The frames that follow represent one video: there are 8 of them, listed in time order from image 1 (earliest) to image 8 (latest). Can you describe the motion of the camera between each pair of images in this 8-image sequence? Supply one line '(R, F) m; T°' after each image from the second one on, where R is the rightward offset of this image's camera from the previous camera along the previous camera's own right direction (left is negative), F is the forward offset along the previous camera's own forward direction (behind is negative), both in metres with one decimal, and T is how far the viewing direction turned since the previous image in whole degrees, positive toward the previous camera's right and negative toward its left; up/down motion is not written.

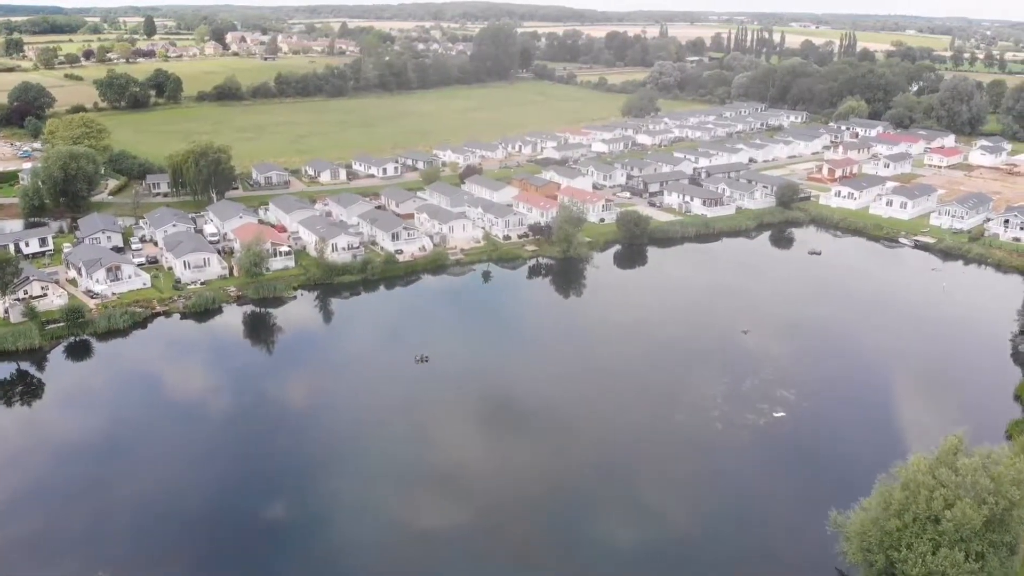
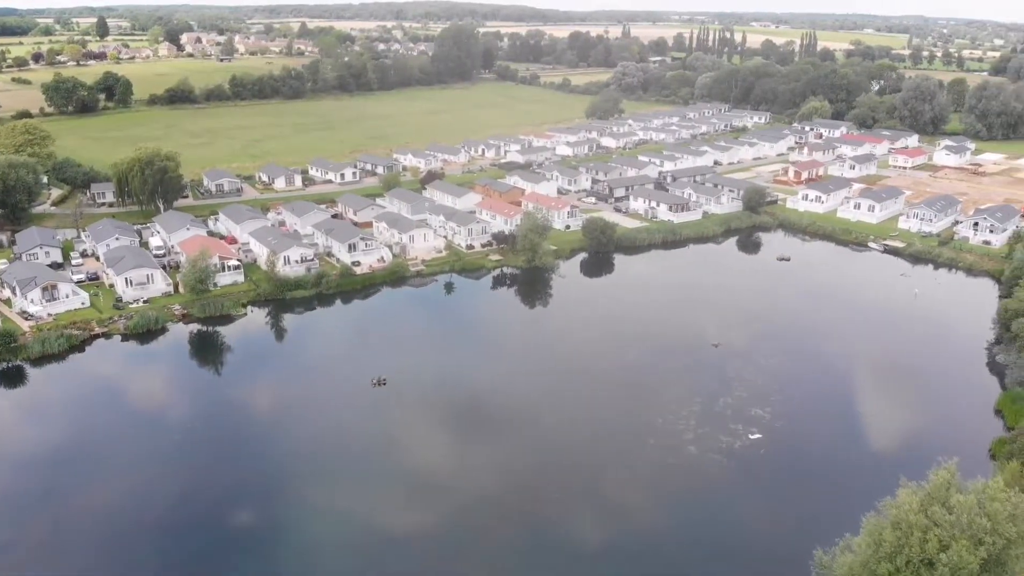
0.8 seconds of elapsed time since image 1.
(+0.3, +1.5) m; +3°
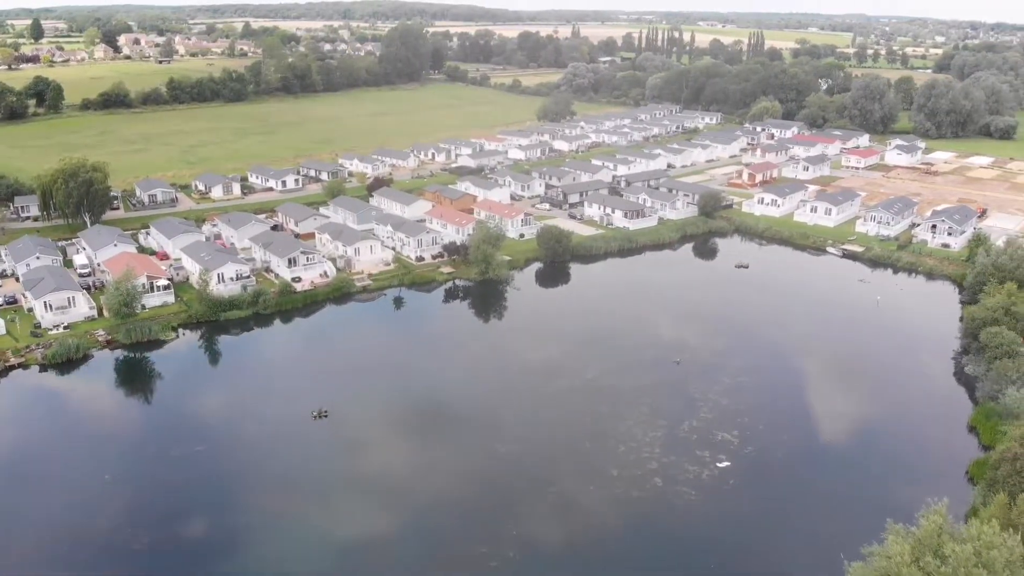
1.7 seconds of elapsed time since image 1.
(+0.2, +1.7) m; +3°
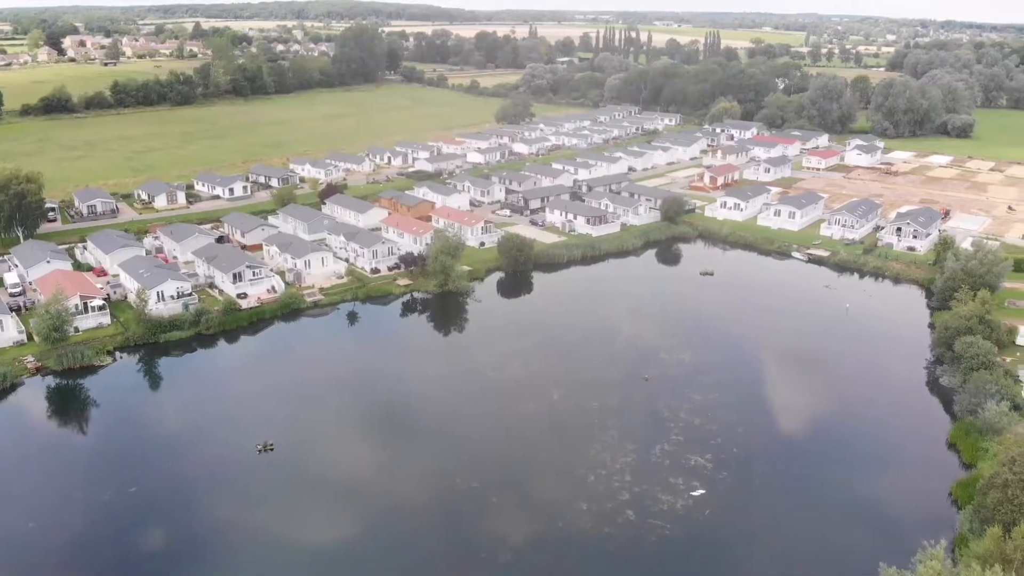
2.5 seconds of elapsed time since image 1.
(+0.2, +1.4) m; +3°
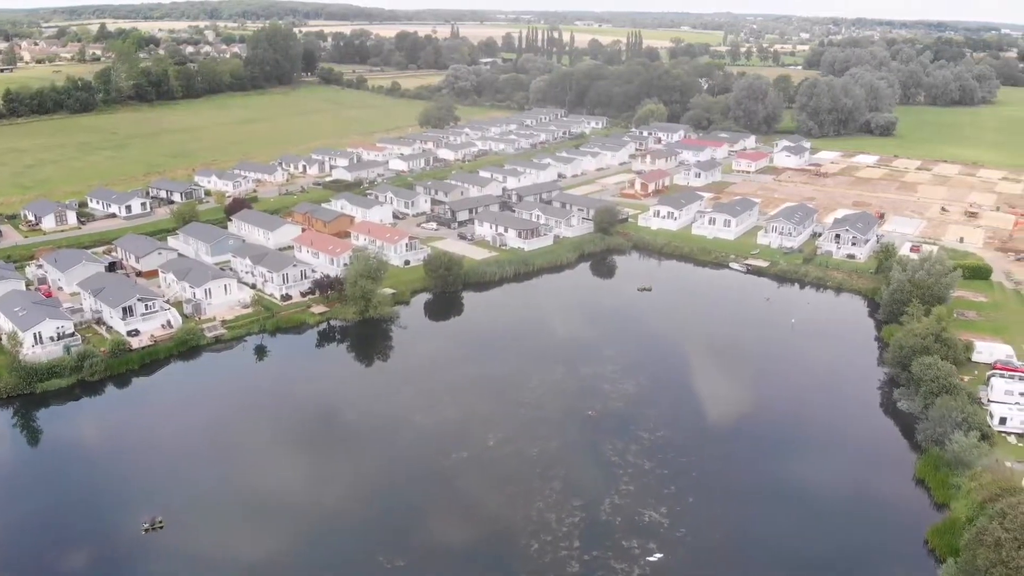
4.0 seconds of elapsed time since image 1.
(+0.2, +2.5) m; +5°
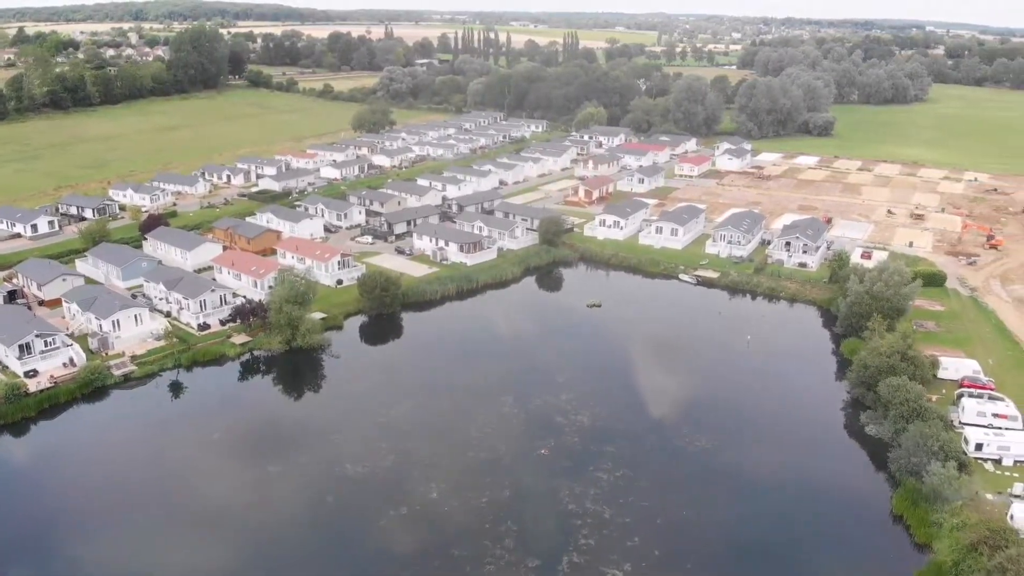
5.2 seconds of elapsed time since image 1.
(+0.1, +2.0) m; +4°
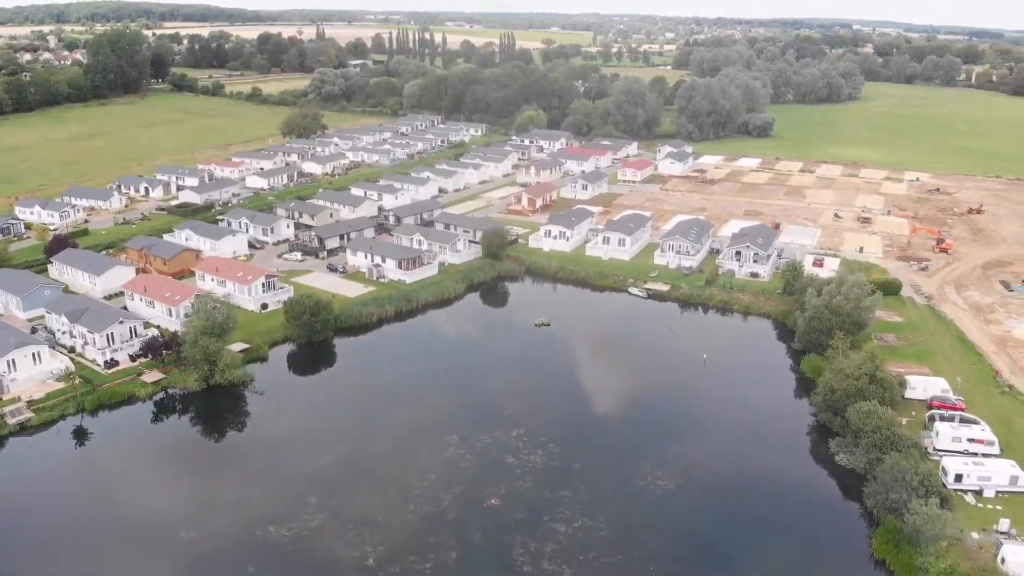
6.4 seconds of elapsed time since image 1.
(+0.1, +1.9) m; +5°
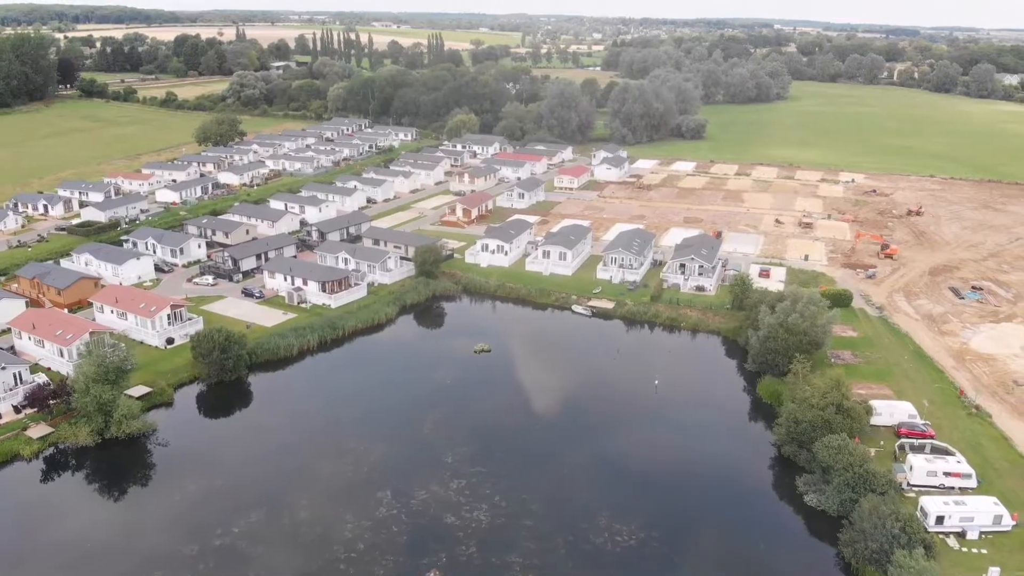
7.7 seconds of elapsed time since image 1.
(+0.1, +2.1) m; +5°
